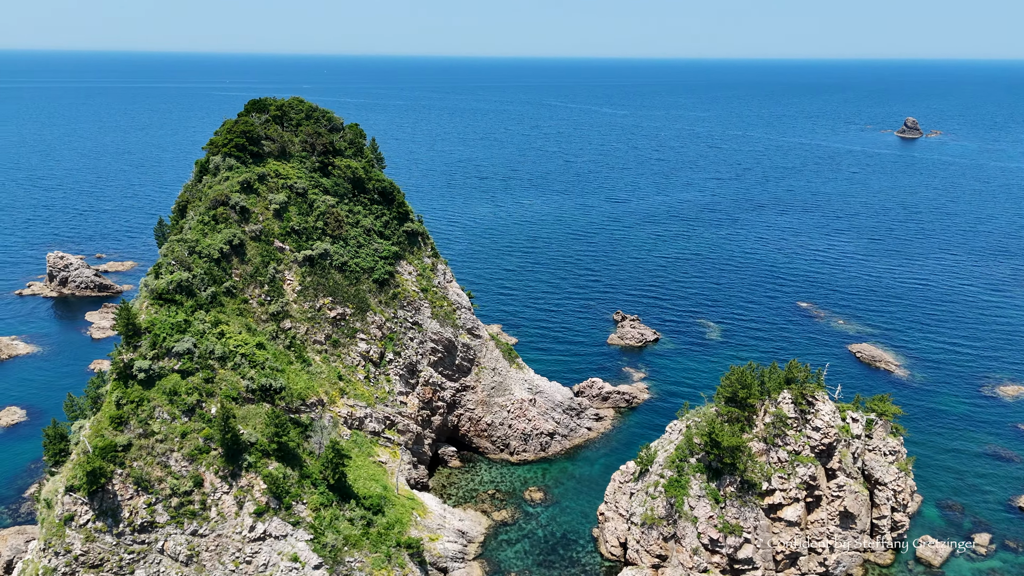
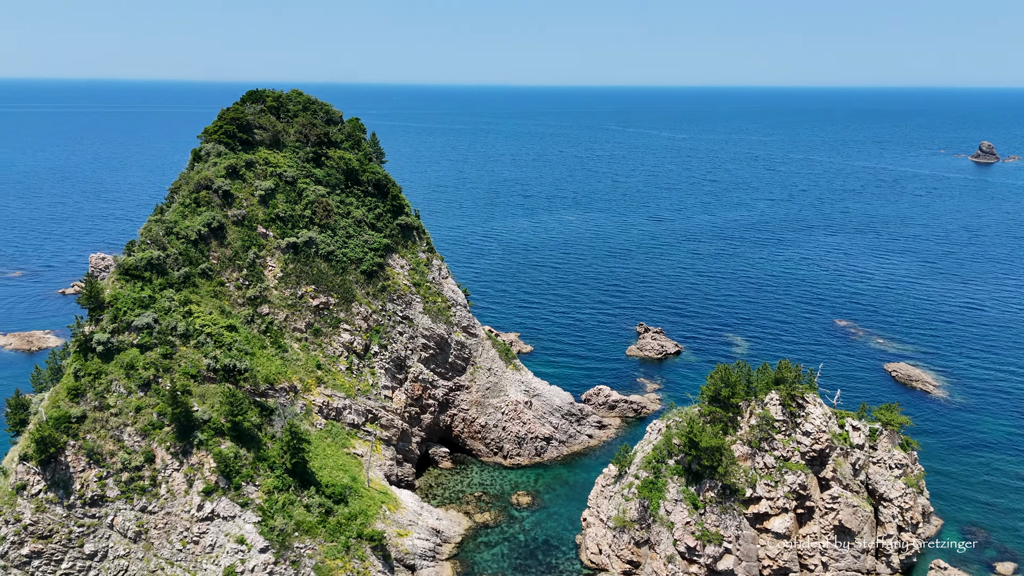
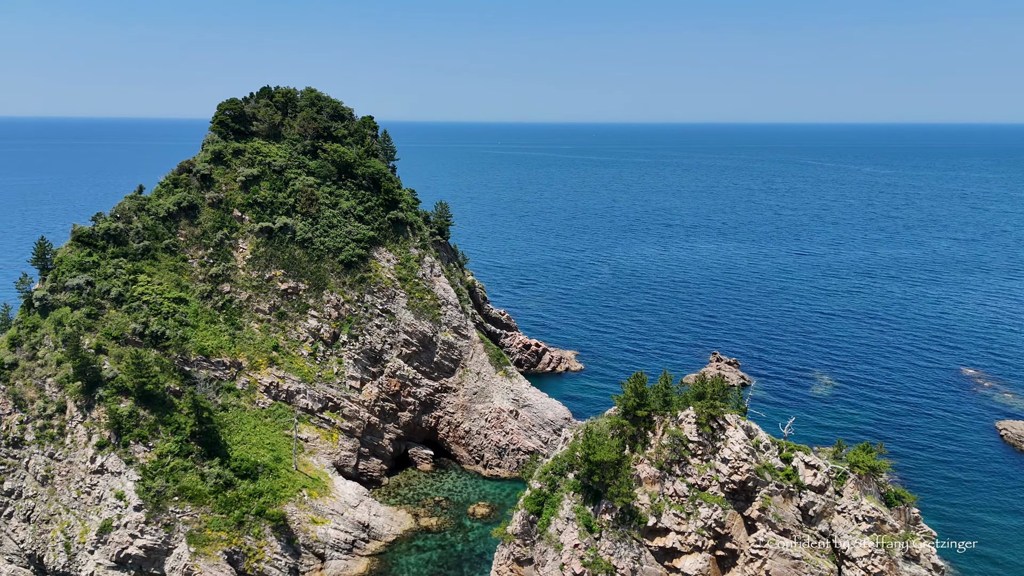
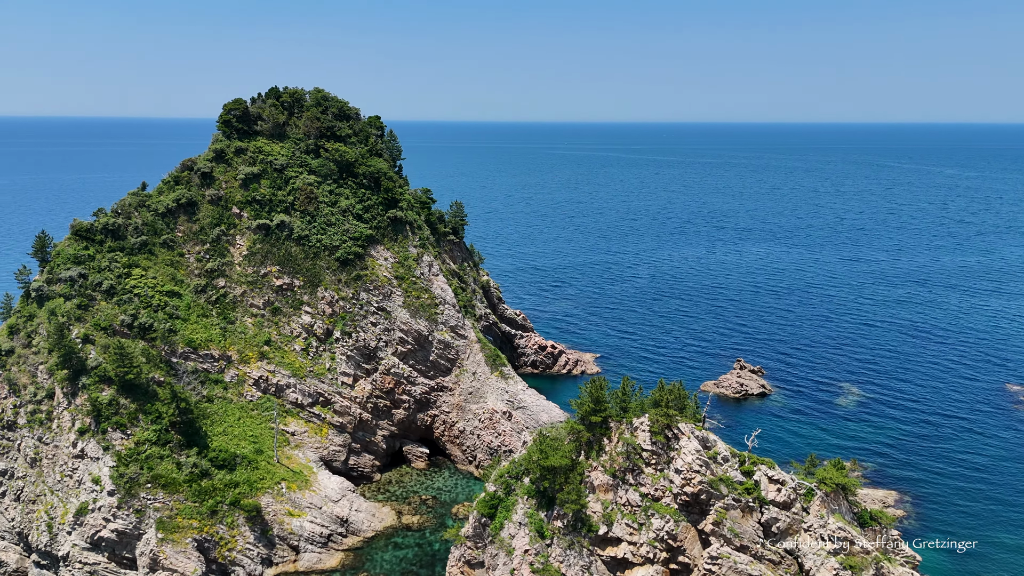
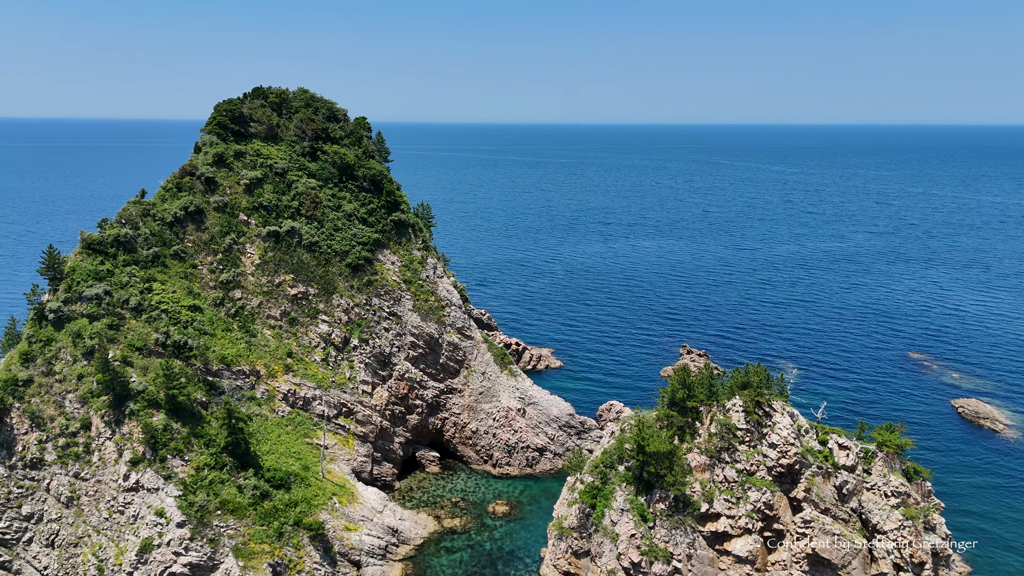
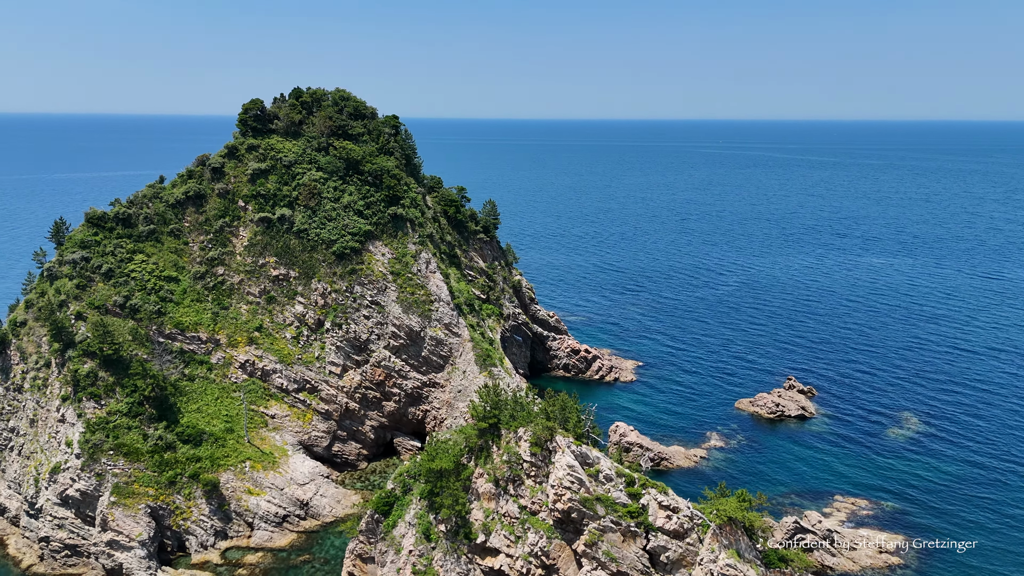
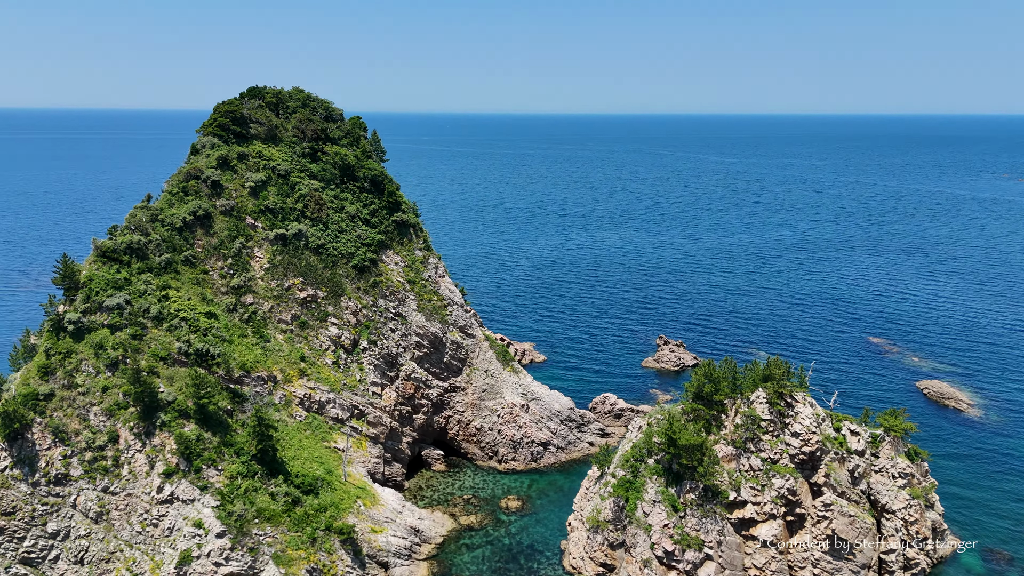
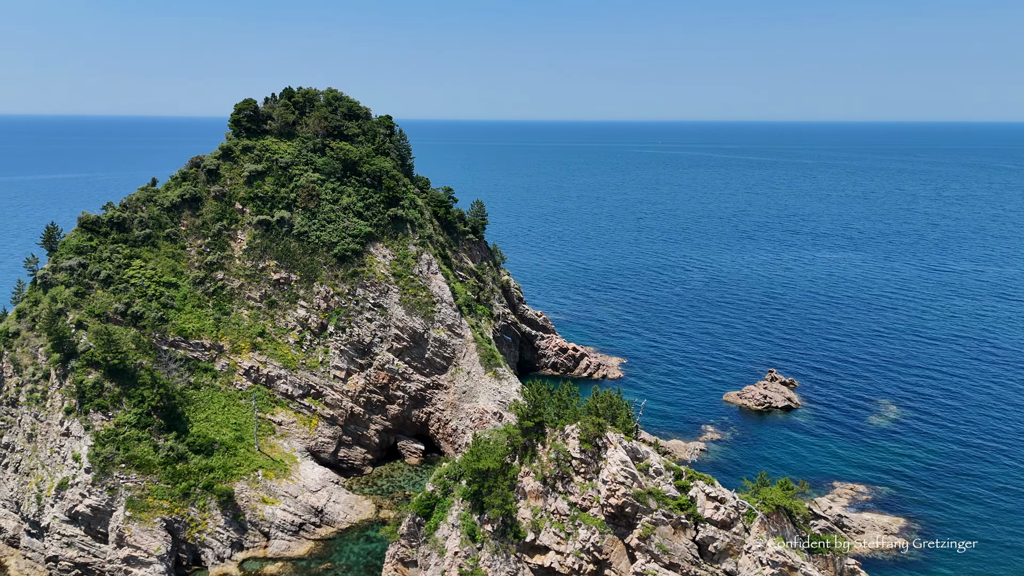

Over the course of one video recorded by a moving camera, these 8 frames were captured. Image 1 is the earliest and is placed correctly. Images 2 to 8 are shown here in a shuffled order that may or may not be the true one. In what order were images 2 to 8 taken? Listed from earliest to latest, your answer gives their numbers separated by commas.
2, 7, 5, 3, 4, 8, 6
